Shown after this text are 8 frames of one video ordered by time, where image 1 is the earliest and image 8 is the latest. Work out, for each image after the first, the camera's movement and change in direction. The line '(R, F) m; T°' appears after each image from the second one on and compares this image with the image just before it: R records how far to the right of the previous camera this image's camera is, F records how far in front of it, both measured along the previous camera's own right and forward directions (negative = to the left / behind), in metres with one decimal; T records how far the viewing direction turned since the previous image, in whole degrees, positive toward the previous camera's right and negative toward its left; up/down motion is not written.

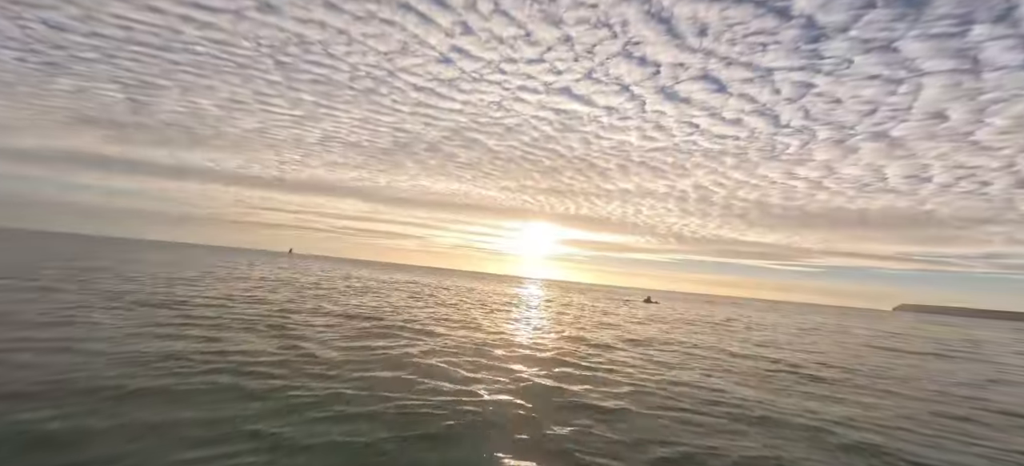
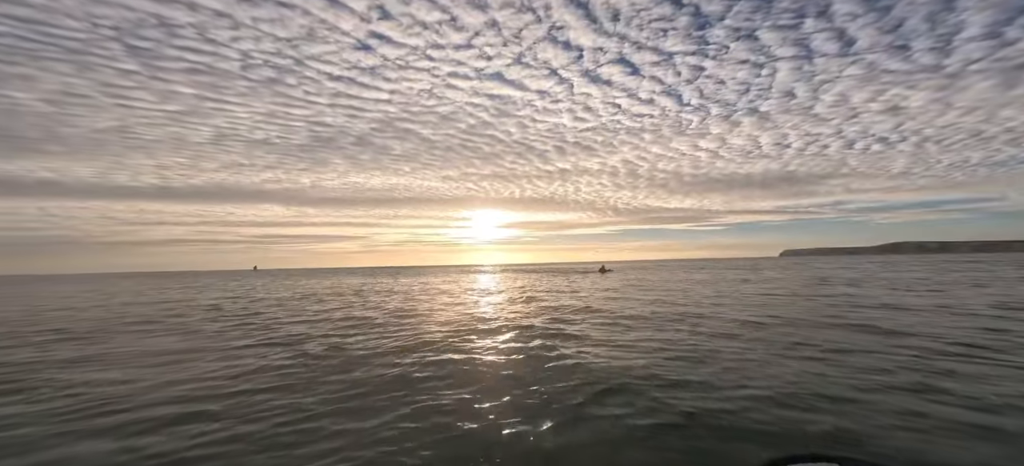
(-0.8, +1.8) m; +8°
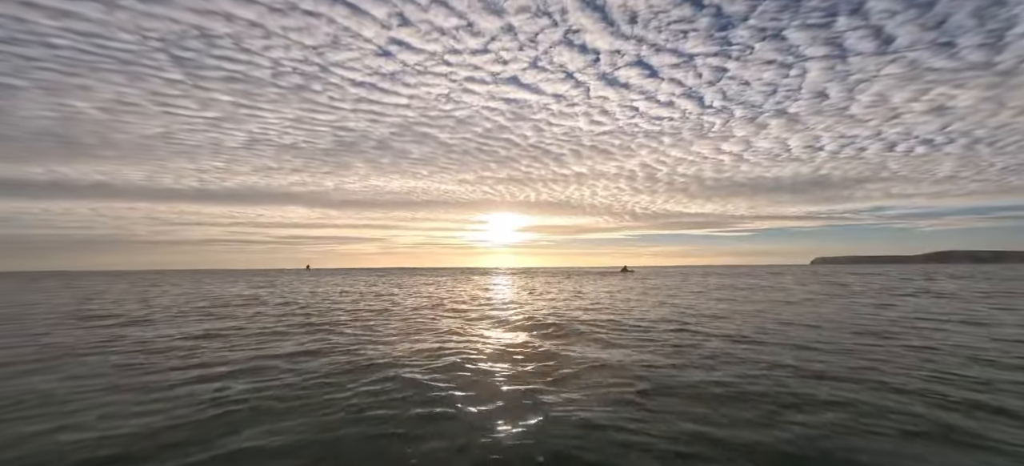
(-3.1, +1.0) m; -3°
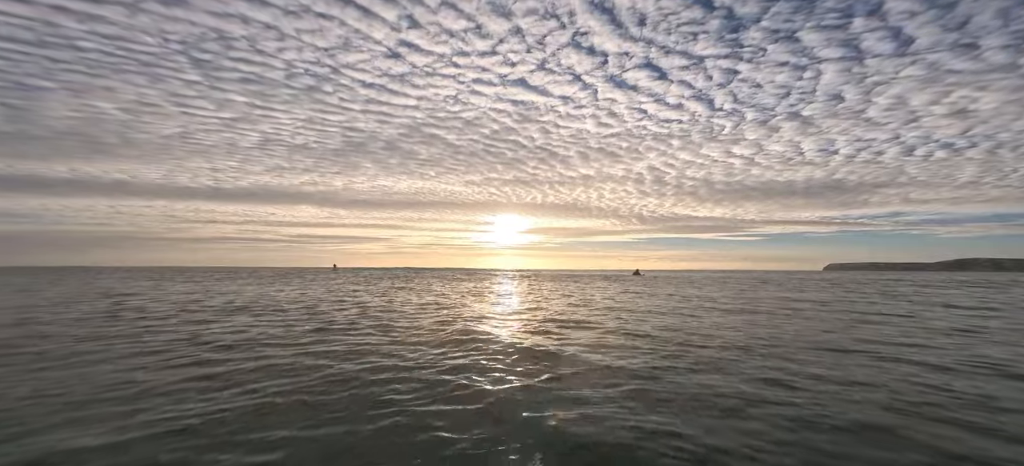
(+2.2, -2.4) m; -1°
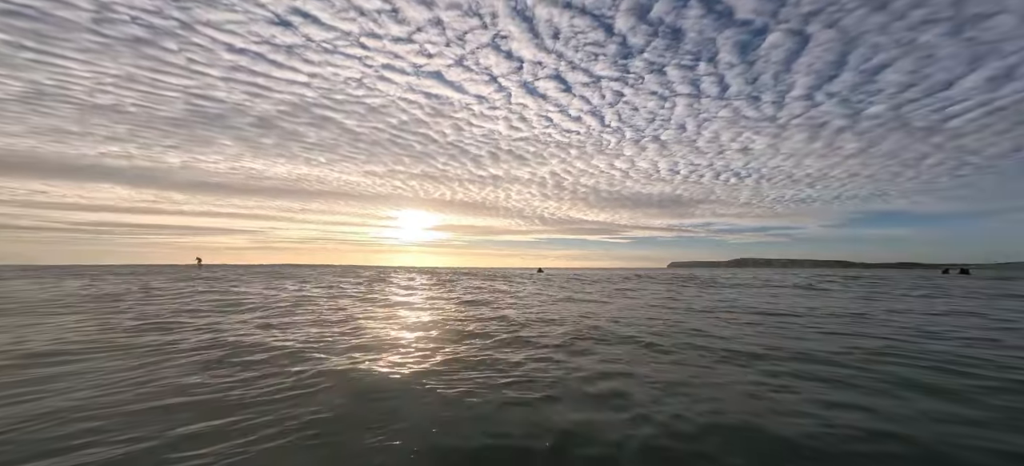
(-14.2, +0.5) m; +17°
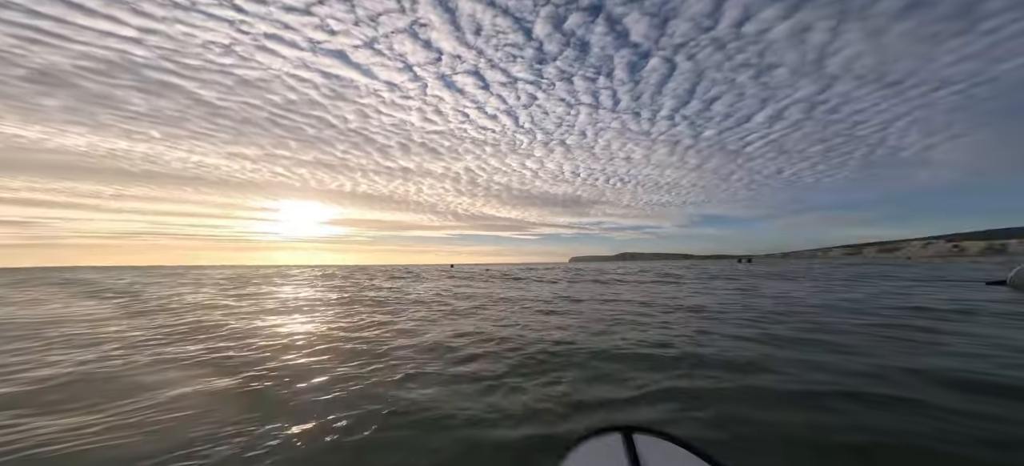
(-4.5, +1.3) m; +15°
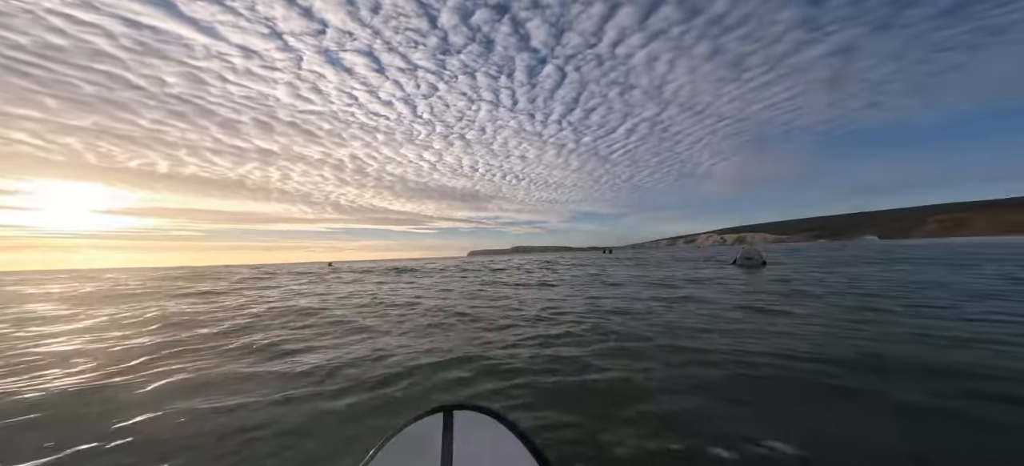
(+4.6, 0.0) m; +16°
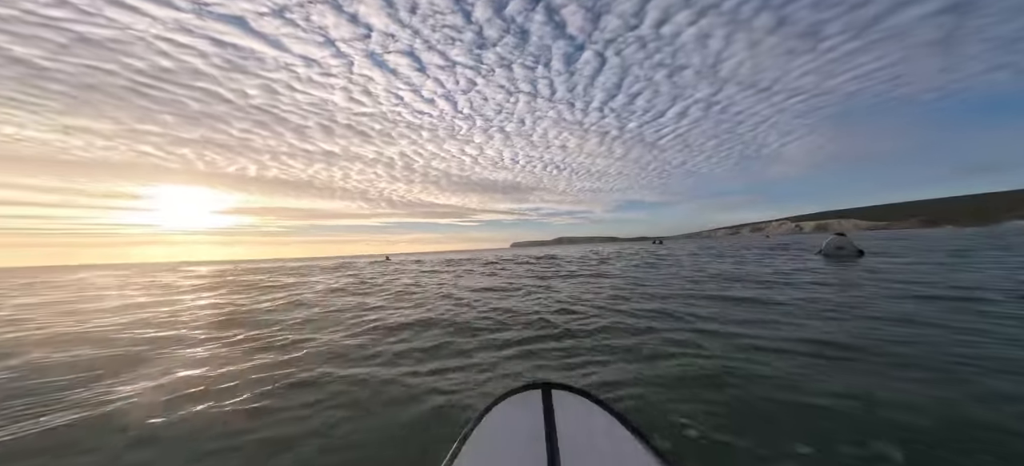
(-1.7, -0.9) m; -7°
